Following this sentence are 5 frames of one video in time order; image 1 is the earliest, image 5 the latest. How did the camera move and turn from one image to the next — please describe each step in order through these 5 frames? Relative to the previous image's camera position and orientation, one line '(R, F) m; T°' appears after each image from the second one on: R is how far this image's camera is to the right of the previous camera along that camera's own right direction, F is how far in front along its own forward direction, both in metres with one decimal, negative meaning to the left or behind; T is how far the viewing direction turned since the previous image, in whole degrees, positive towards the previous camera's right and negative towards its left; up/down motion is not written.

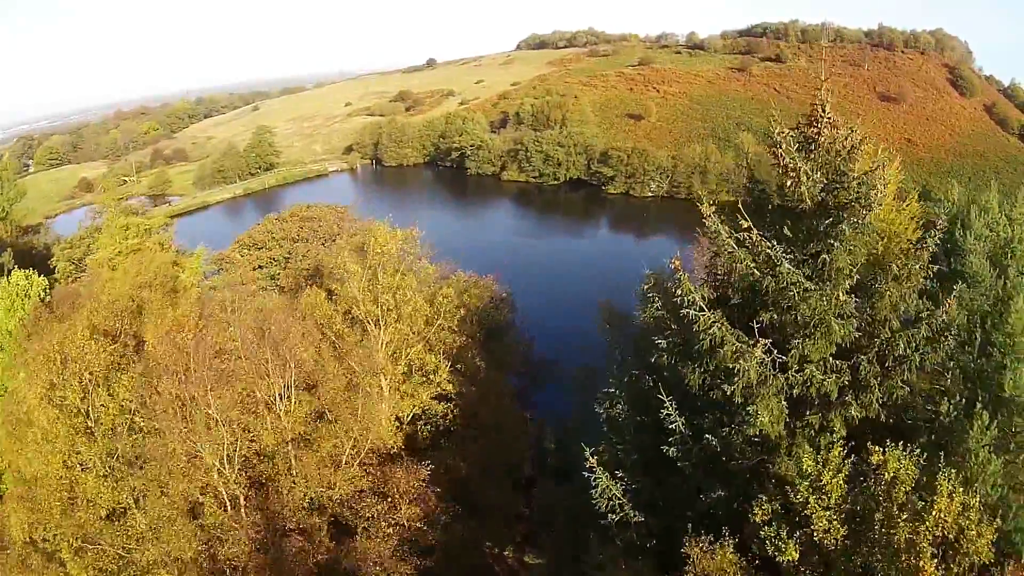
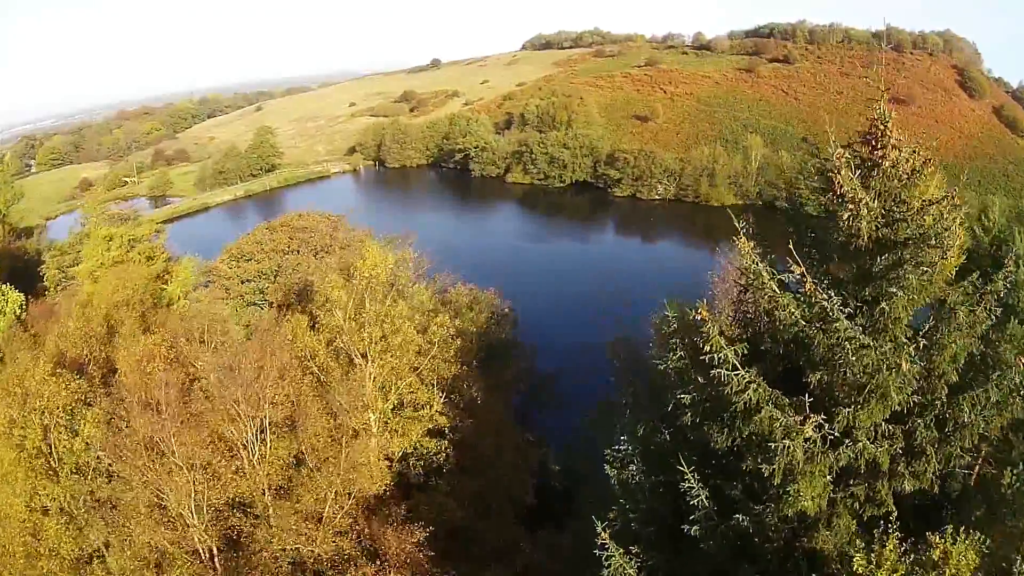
(0.0, +0.8) m; 0°
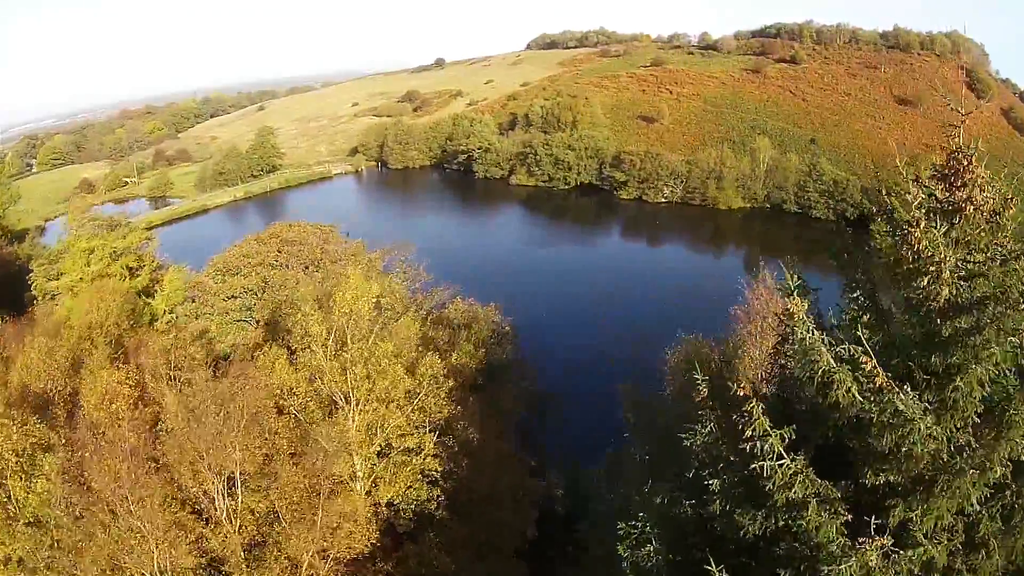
(0.0, +0.8) m; 0°
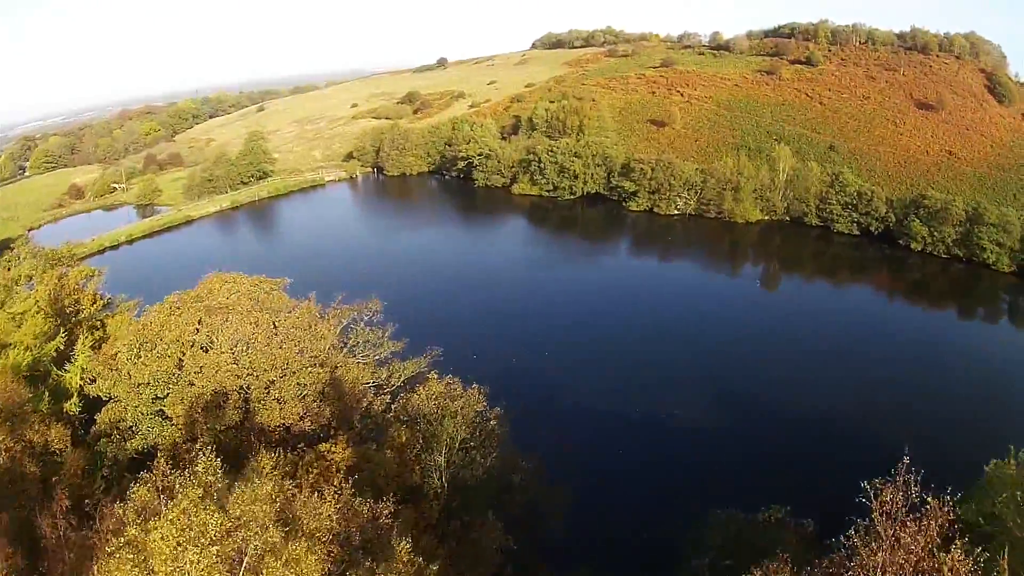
(+0.3, +3.1) m; 0°
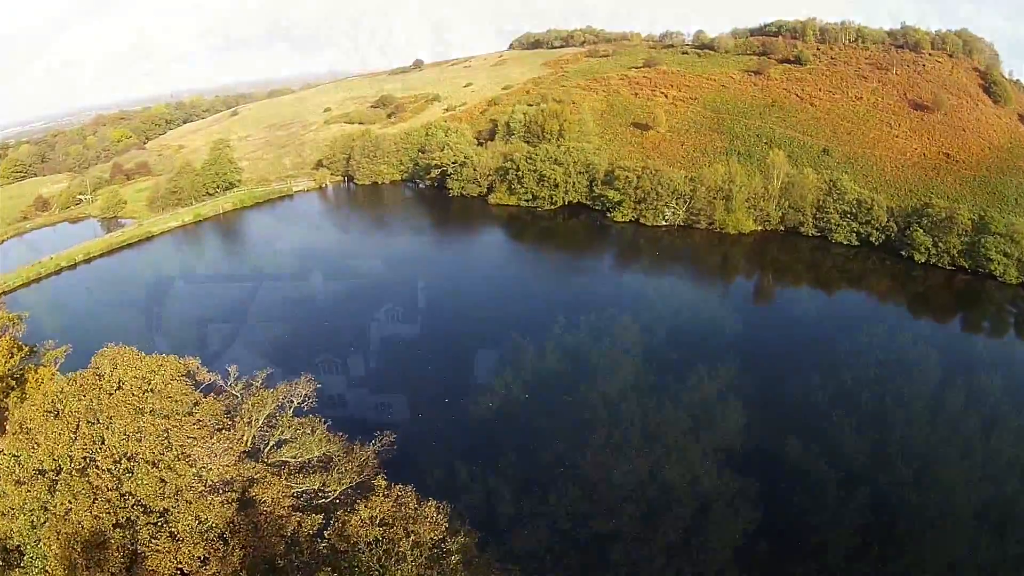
(+0.5, +3.6) m; +1°
